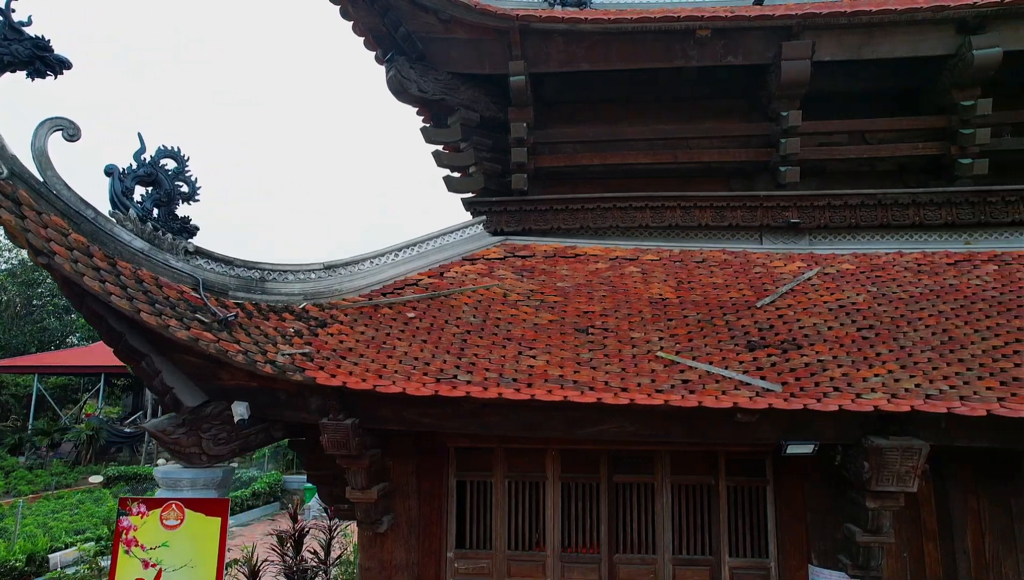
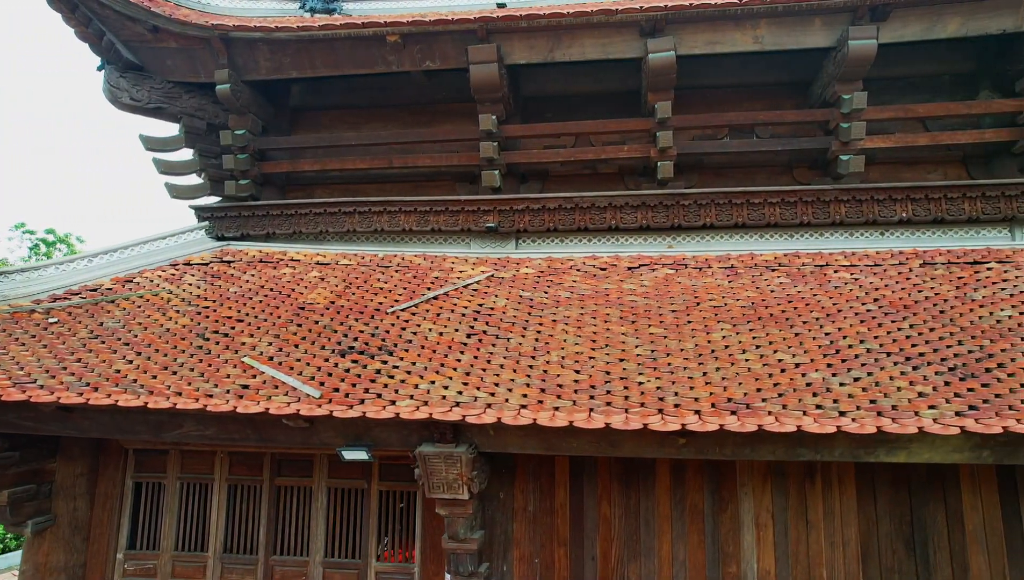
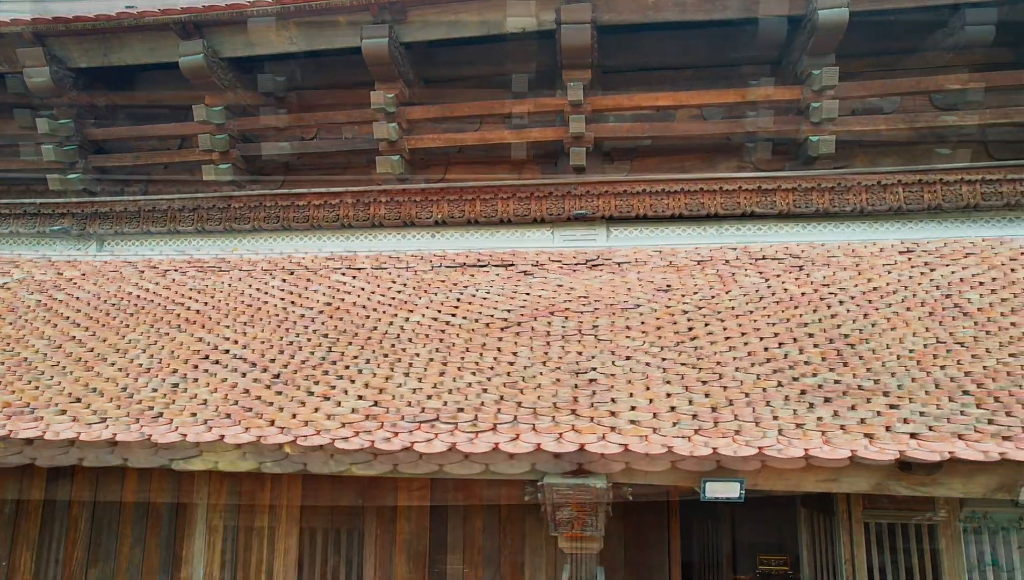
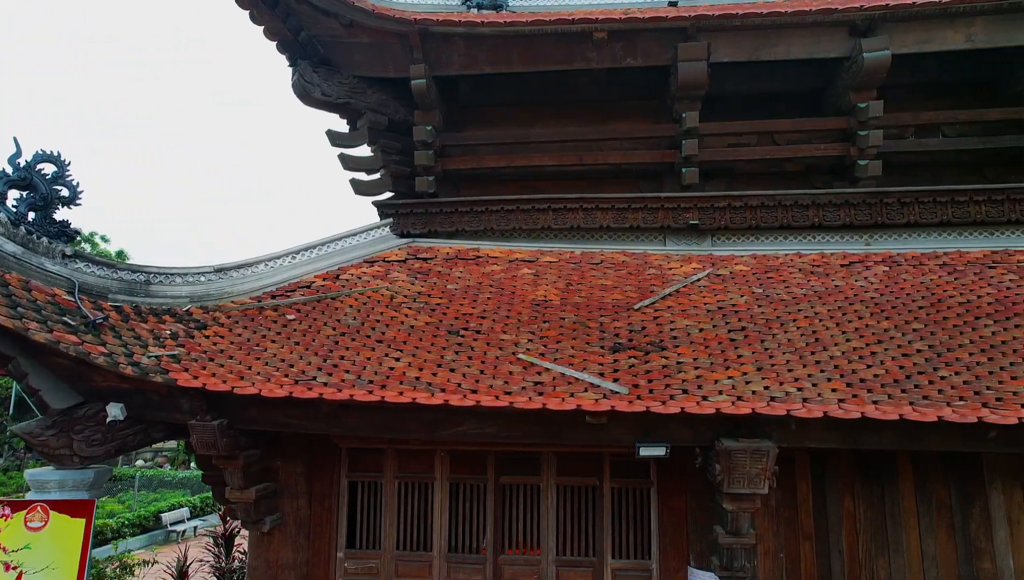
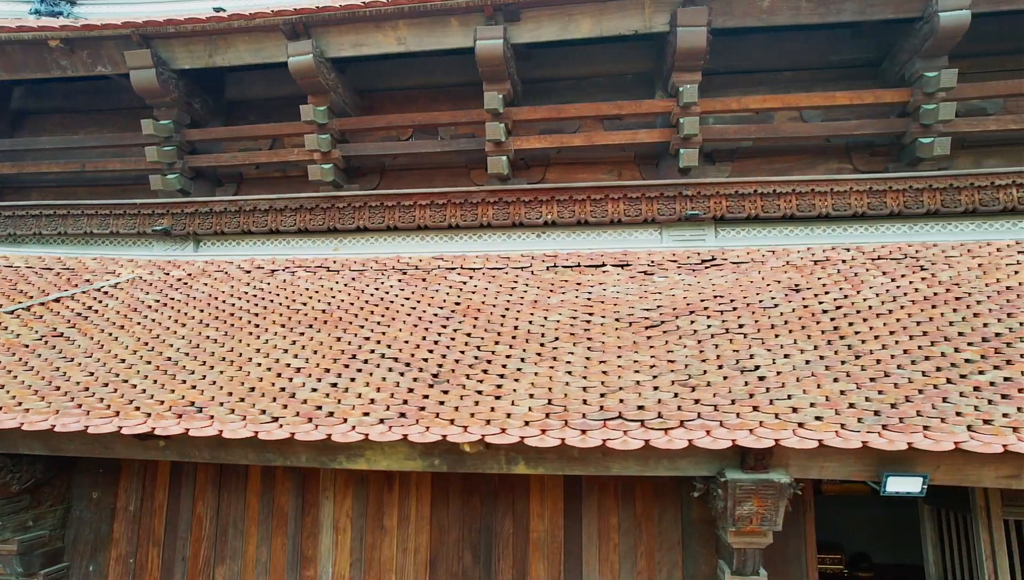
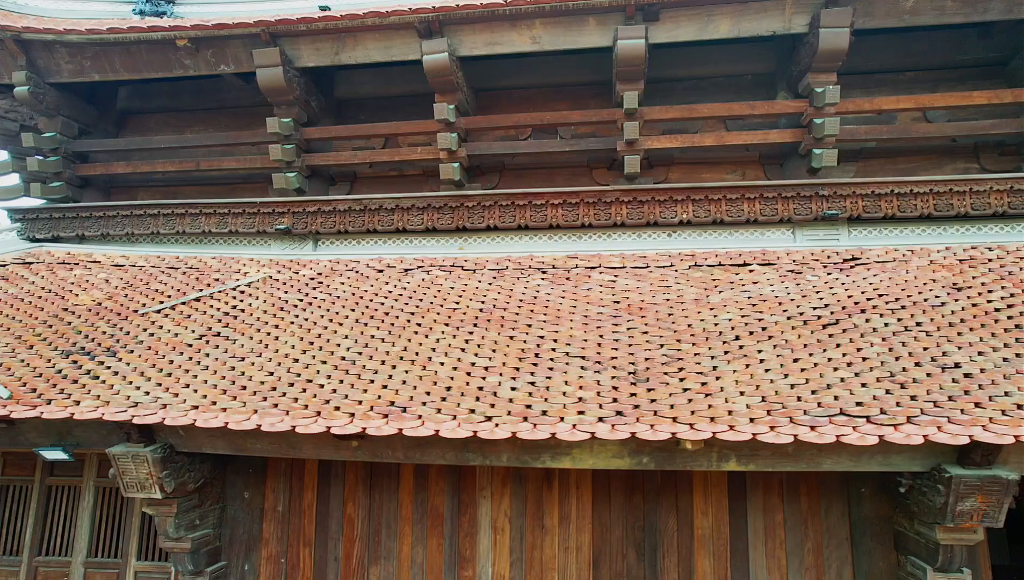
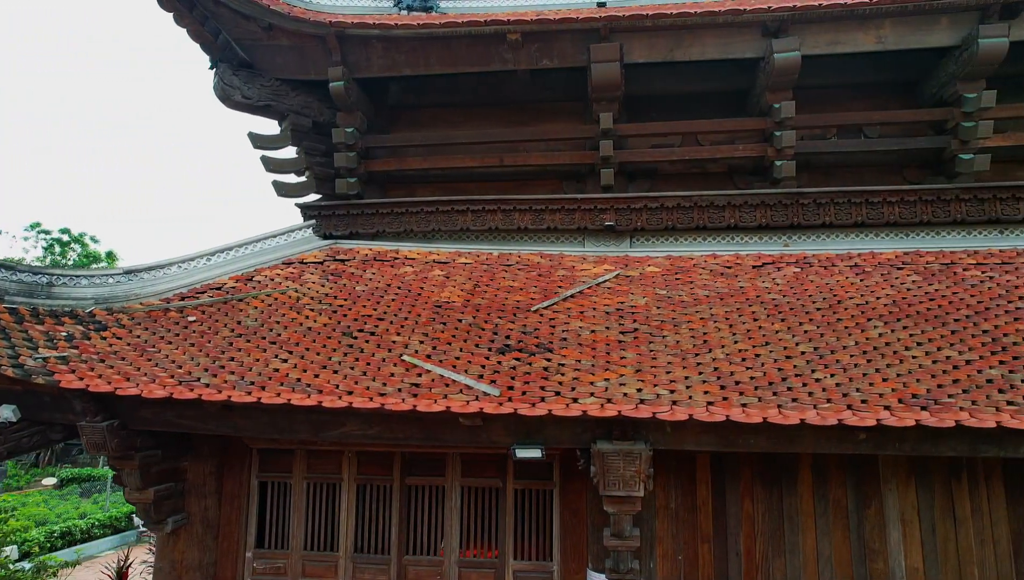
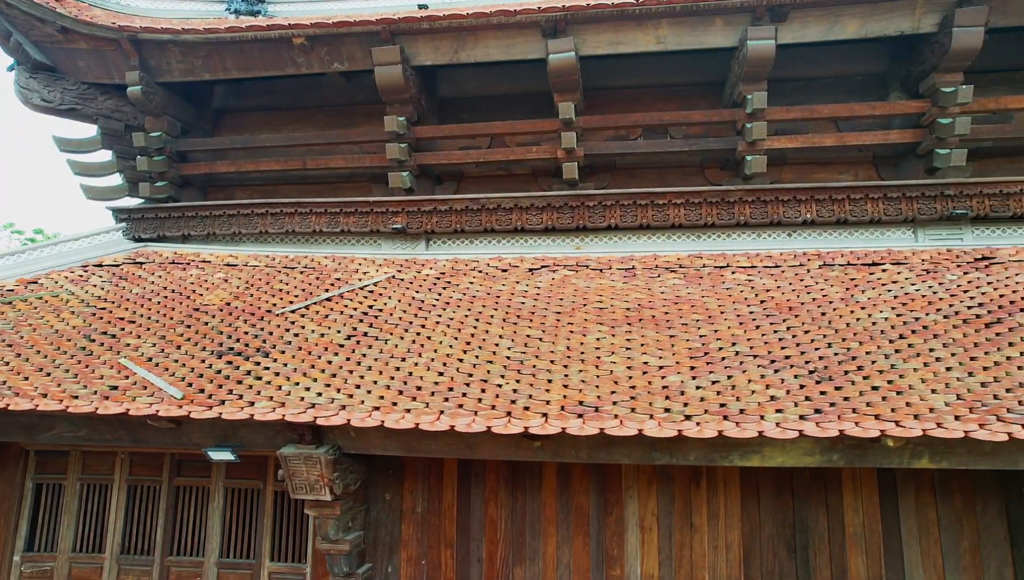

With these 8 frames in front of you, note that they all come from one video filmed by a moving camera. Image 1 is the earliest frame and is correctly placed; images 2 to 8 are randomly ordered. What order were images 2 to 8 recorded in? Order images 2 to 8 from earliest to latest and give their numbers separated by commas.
4, 7, 2, 8, 6, 5, 3
